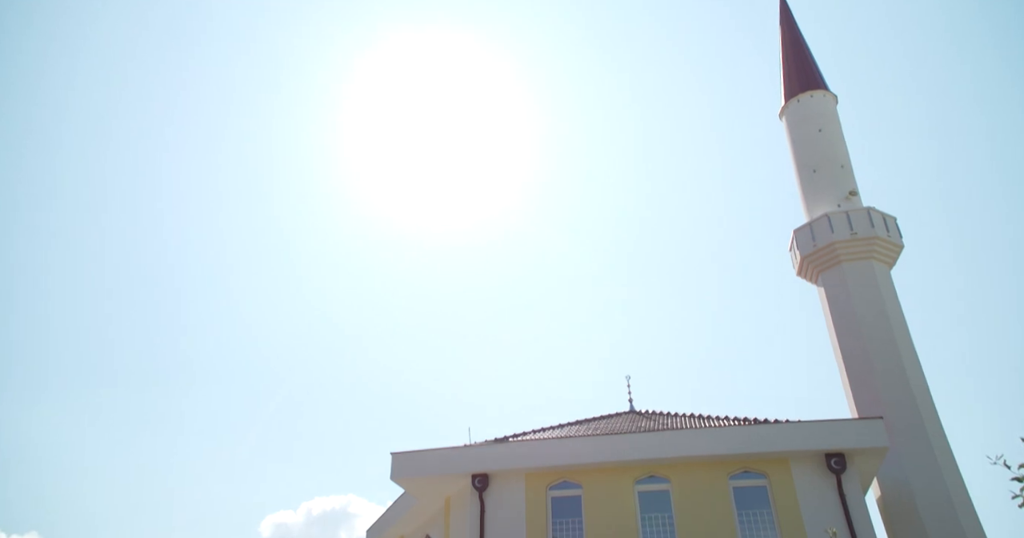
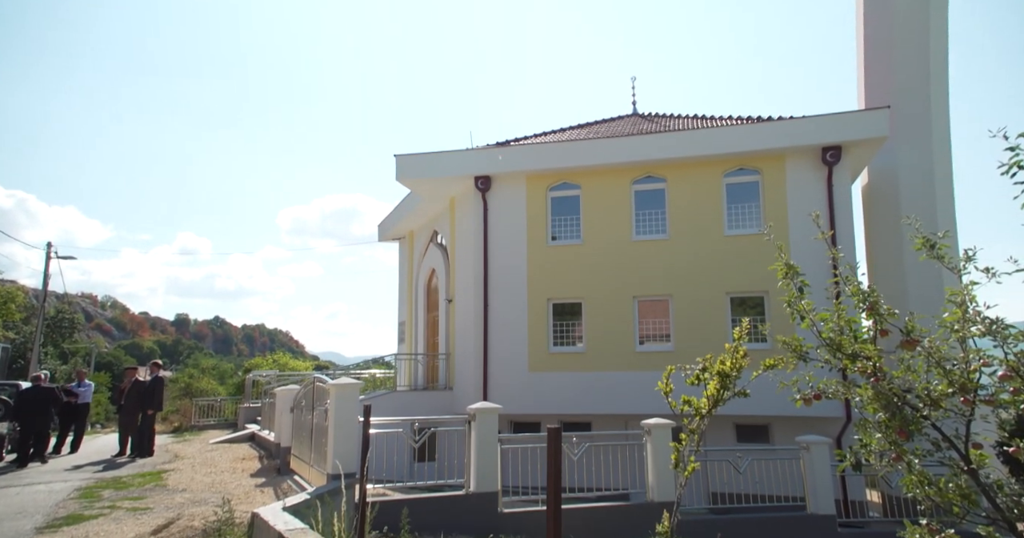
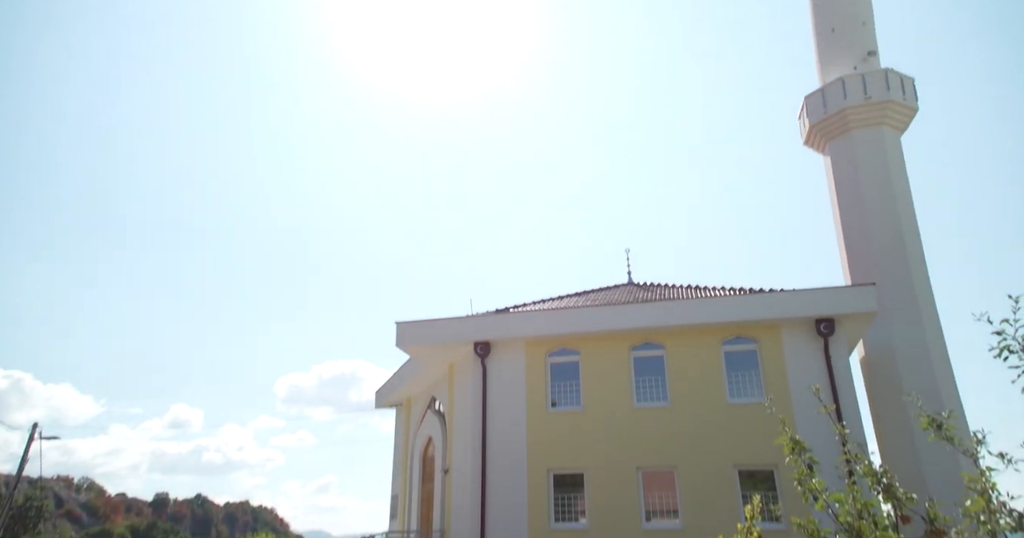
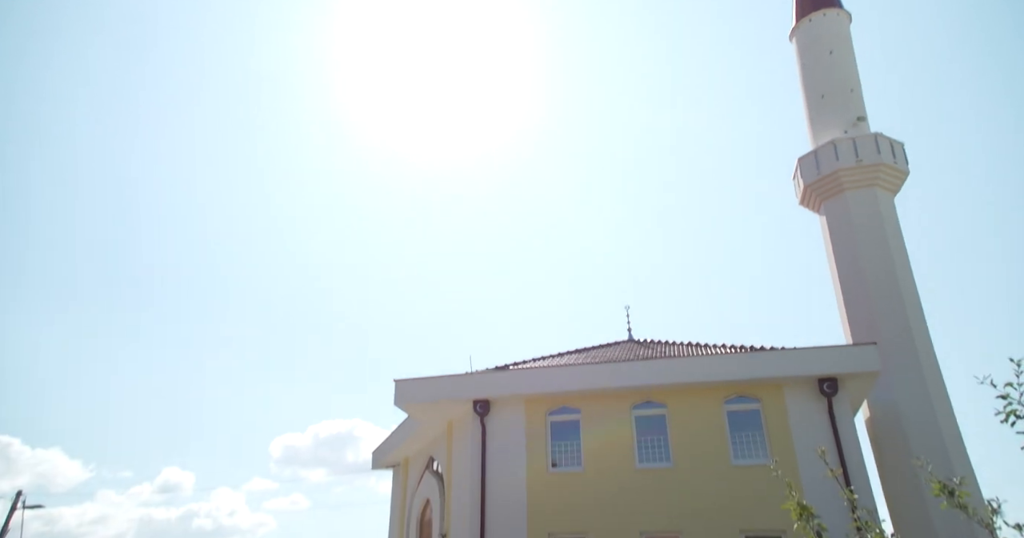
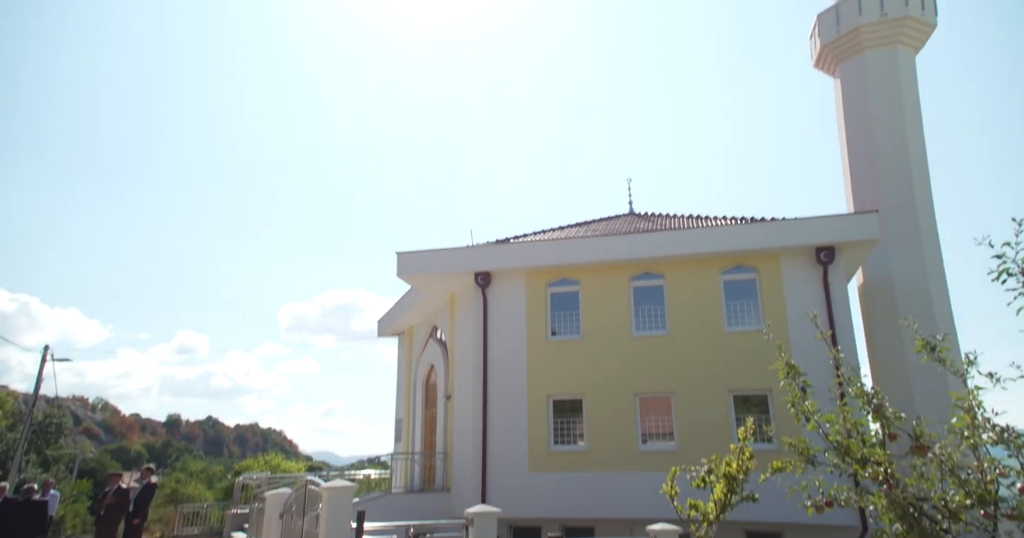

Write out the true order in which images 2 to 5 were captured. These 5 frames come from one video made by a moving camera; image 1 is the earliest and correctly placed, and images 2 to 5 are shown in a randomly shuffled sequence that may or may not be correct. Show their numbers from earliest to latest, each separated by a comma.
4, 3, 5, 2
